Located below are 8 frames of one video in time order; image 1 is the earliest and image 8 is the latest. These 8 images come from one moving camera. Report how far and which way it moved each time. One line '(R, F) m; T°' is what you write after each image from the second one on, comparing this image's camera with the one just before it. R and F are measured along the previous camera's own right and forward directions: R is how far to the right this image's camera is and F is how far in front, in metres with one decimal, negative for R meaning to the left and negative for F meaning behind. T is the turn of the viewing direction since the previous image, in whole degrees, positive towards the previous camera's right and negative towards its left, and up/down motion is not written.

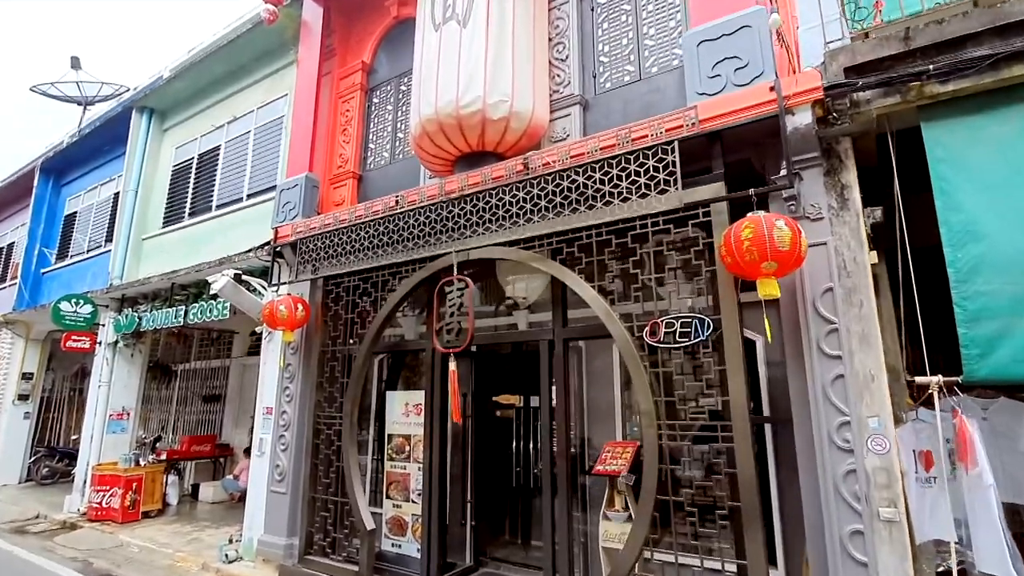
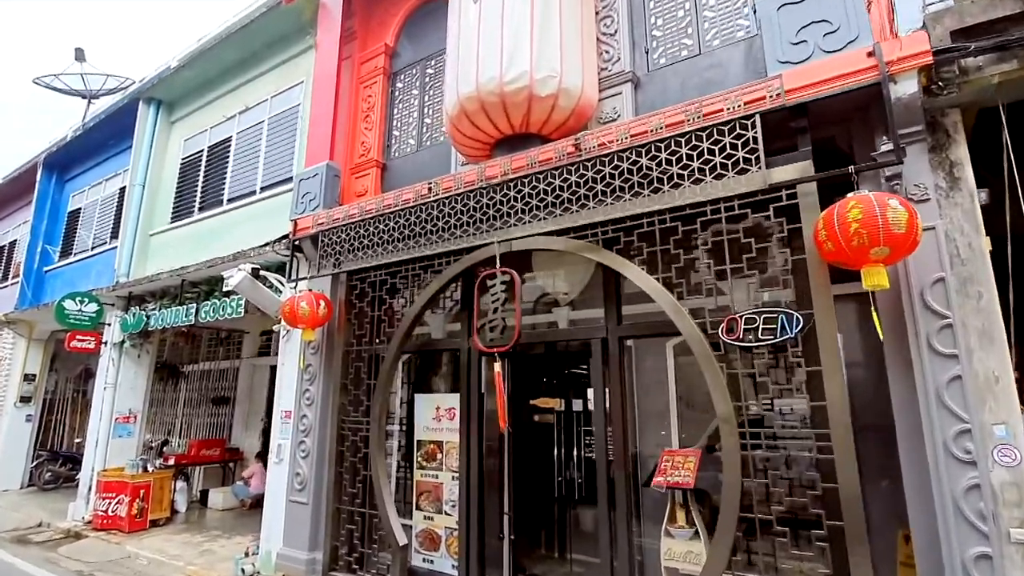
(-0.4, +0.4) m; 0°
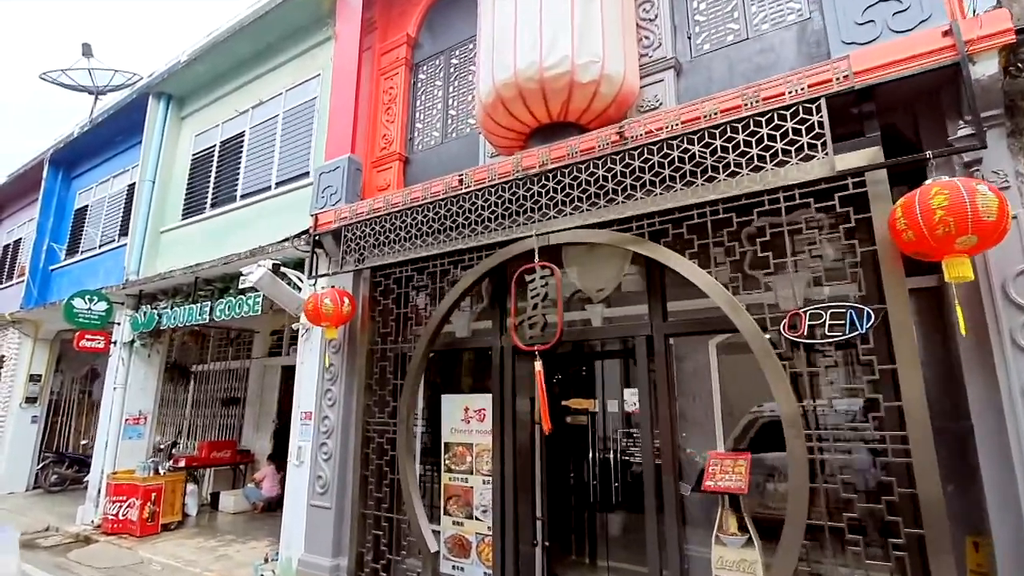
(-0.3, +0.2) m; 0°
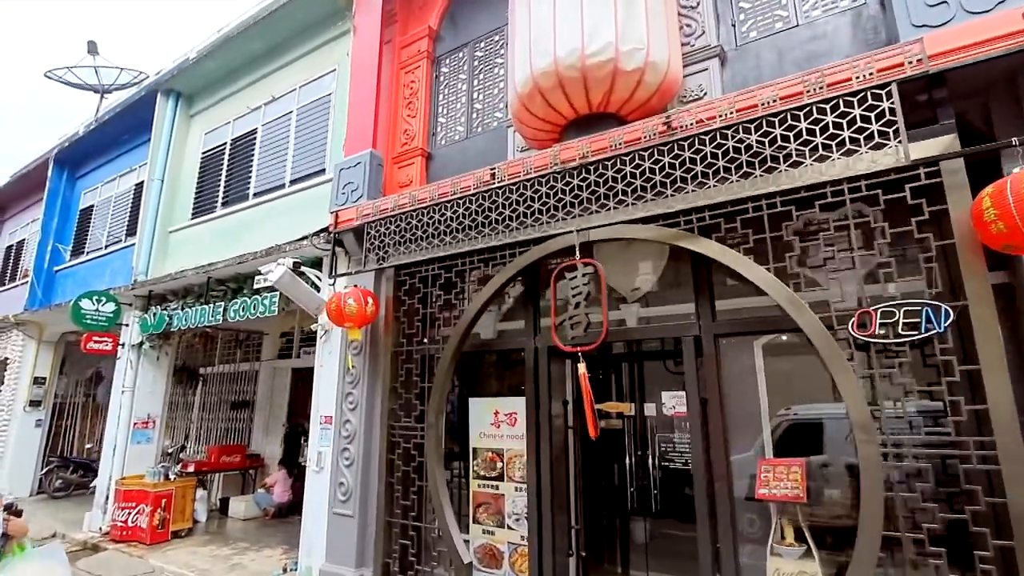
(-0.3, +0.2) m; 0°
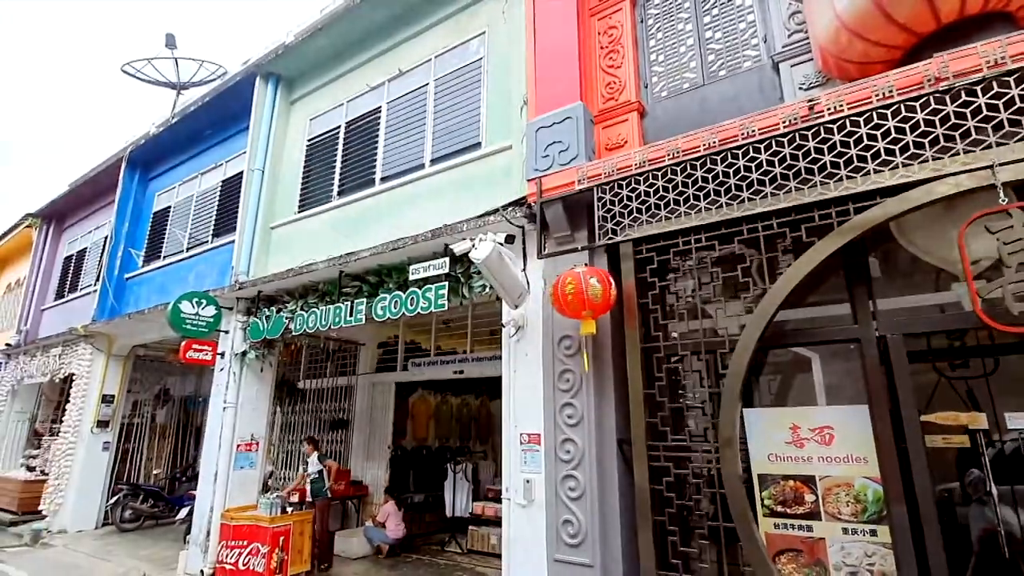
(-2.1, +1.1) m; -1°
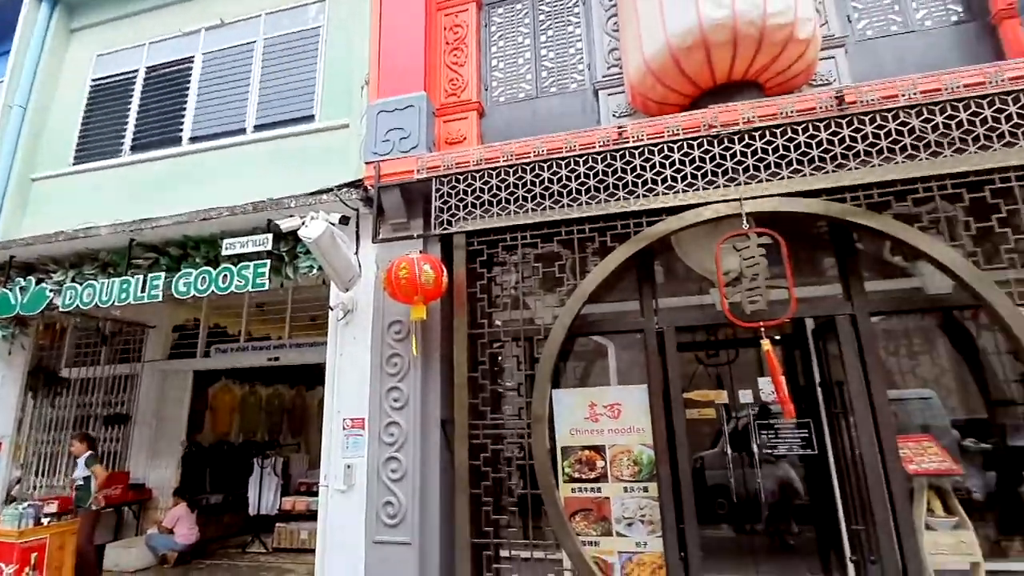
(-0.1, -0.1) m; +19°
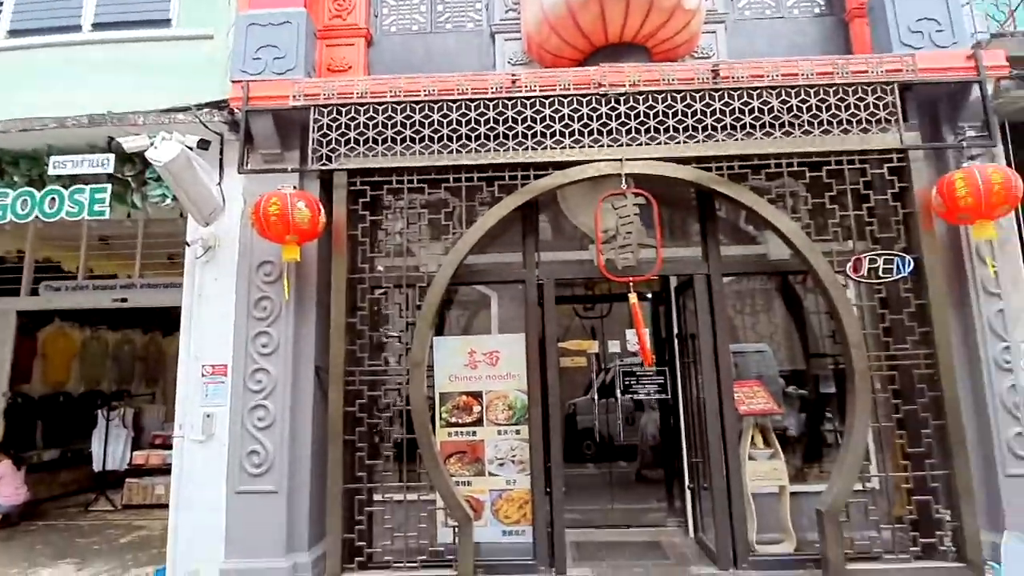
(+0.1, 0.0) m; +12°
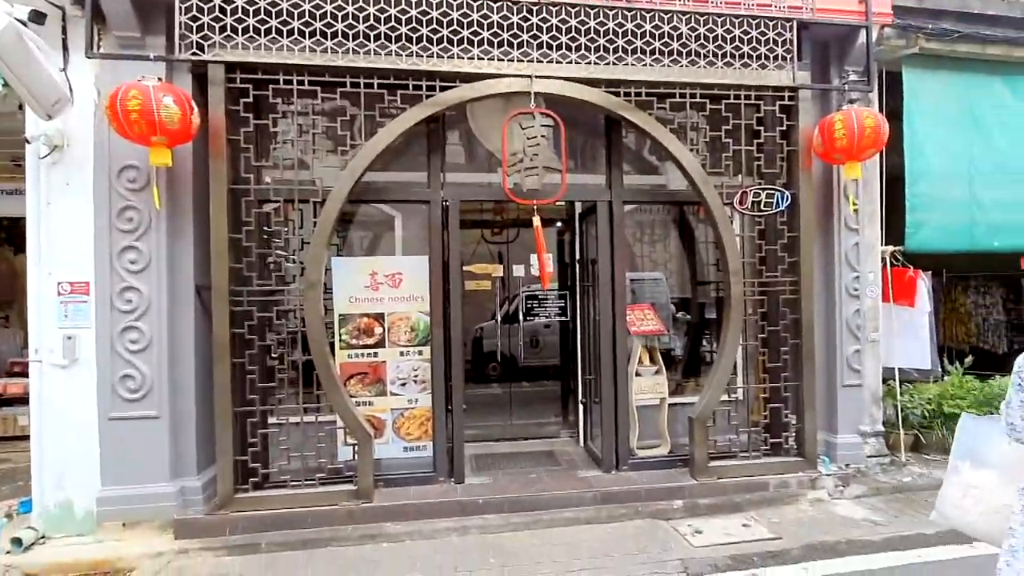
(+0.1, 0.0) m; +10°
